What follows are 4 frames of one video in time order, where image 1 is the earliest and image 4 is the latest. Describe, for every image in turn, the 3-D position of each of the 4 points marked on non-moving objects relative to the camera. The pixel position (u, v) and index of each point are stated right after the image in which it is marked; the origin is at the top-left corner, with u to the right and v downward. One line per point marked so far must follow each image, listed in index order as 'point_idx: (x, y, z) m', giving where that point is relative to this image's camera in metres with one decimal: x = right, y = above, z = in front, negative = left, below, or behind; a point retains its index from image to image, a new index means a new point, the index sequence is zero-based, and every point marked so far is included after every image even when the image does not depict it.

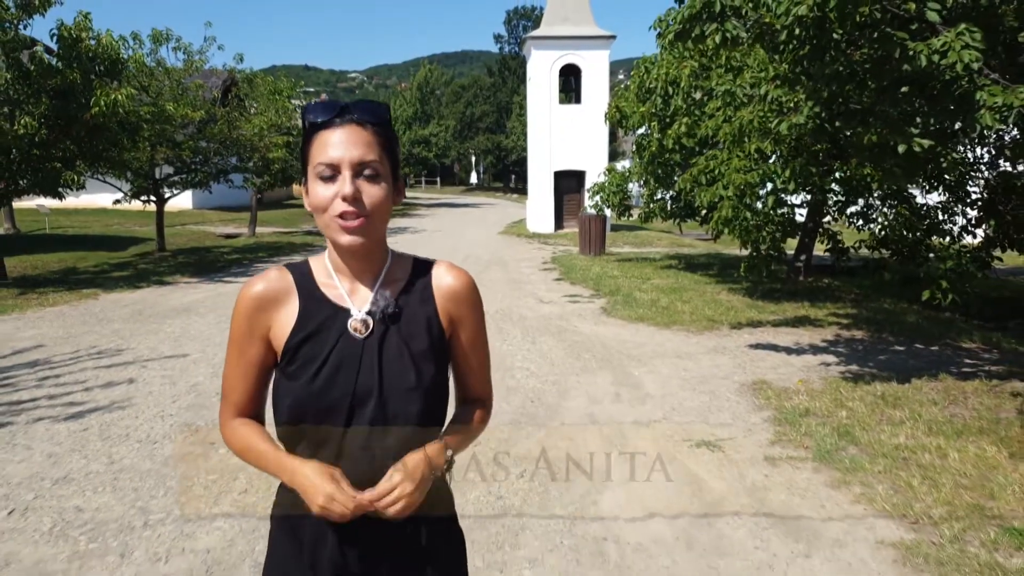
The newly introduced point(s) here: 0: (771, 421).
0: (+2.0, -1.0, +6.3) m
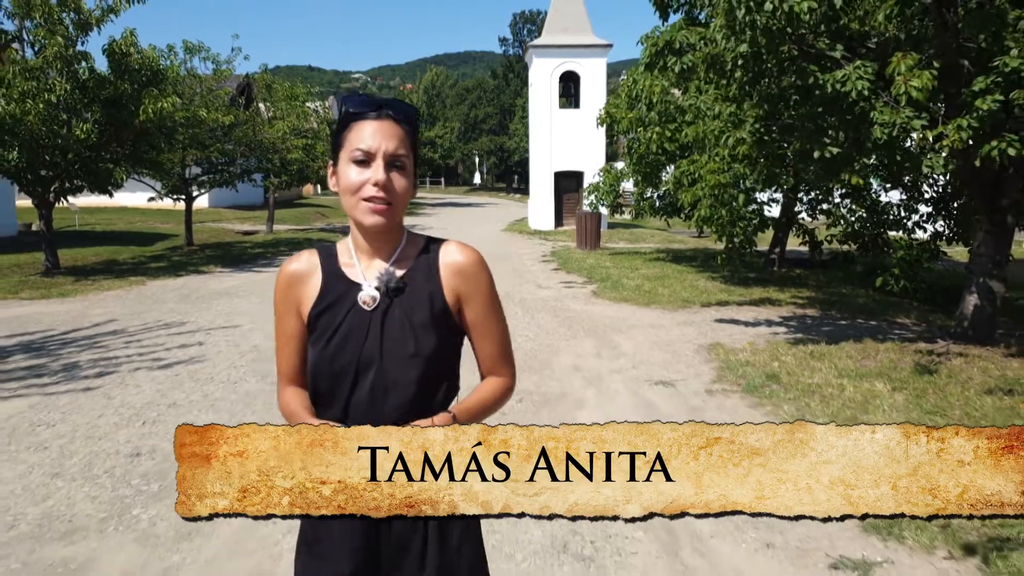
0: (+2.0, -0.8, +8.0) m
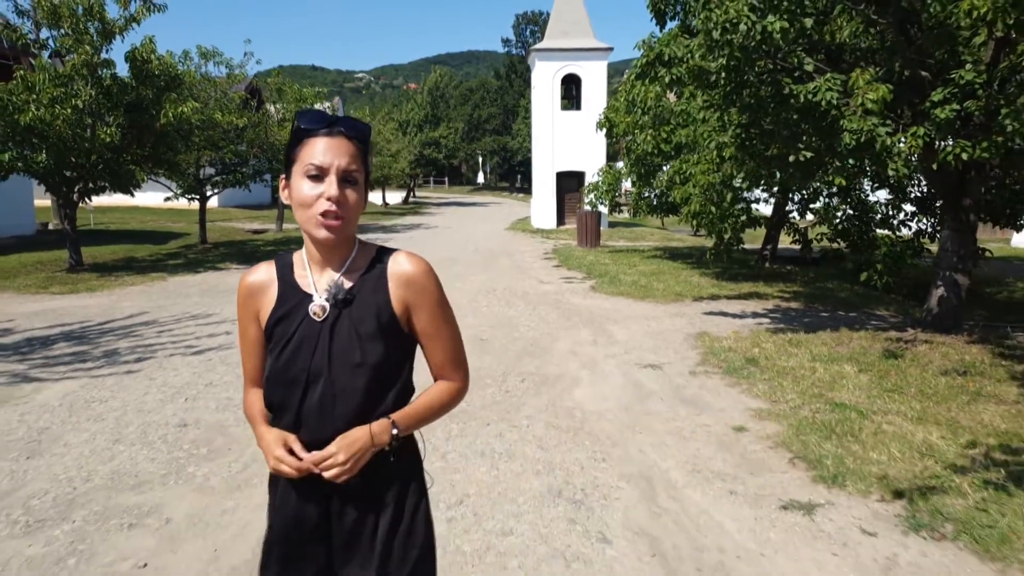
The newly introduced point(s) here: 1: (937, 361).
0: (+2.1, -0.7, +8.8) m
1: (+4.3, -0.7, +8.2) m
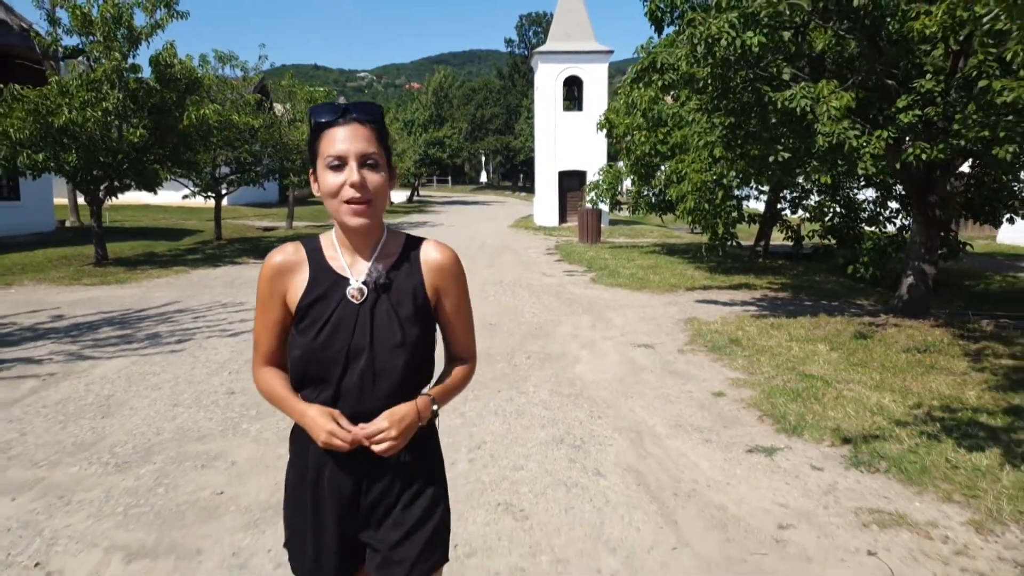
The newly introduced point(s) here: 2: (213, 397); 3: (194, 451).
0: (+2.1, -0.6, +9.7) m
1: (+4.4, -0.6, +9.1) m
2: (-2.7, -1.0, +7.4) m
3: (-2.3, -1.2, +5.9) m
